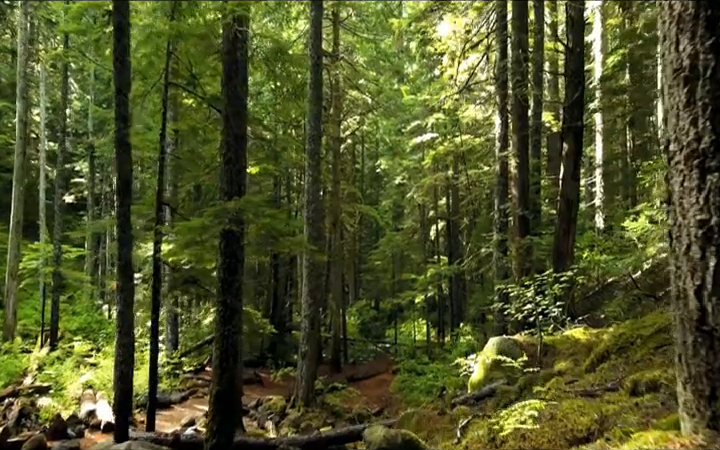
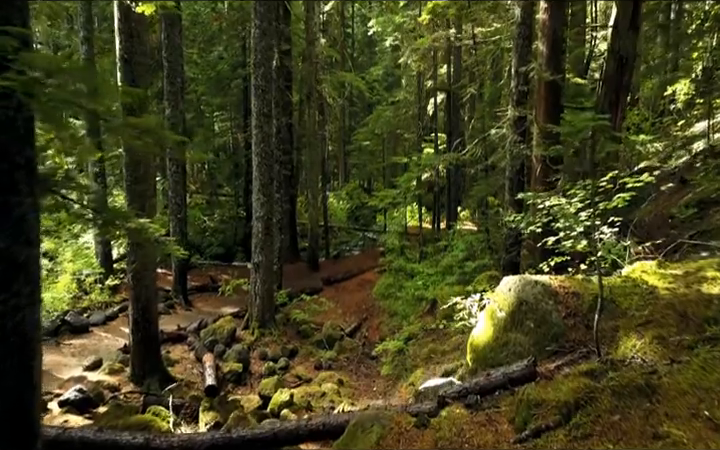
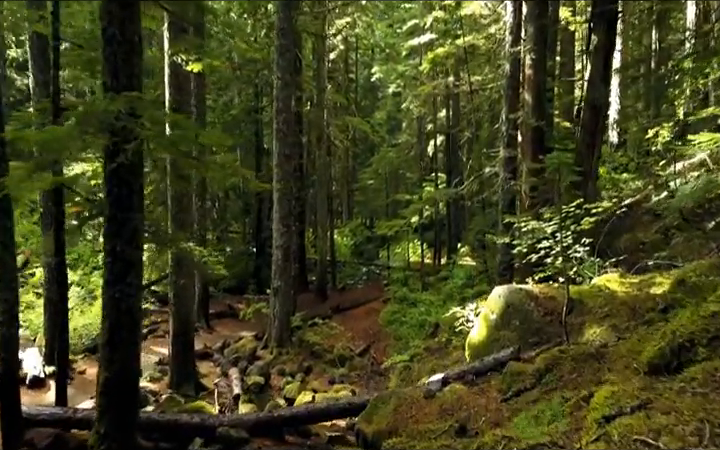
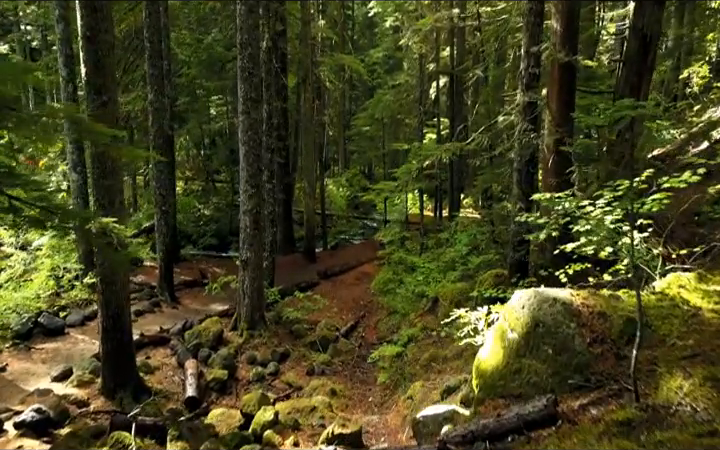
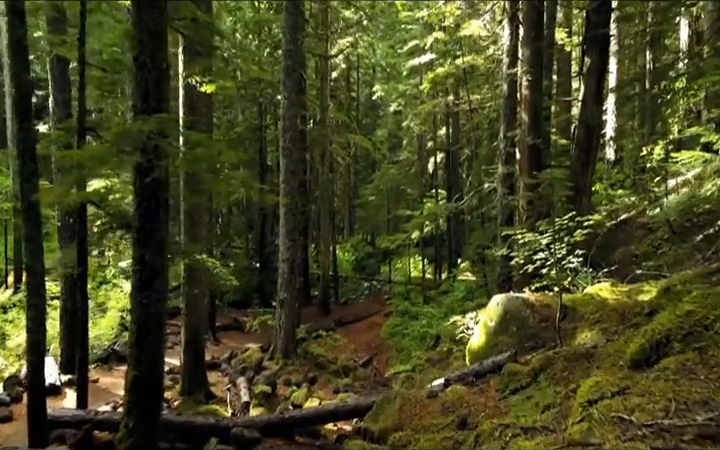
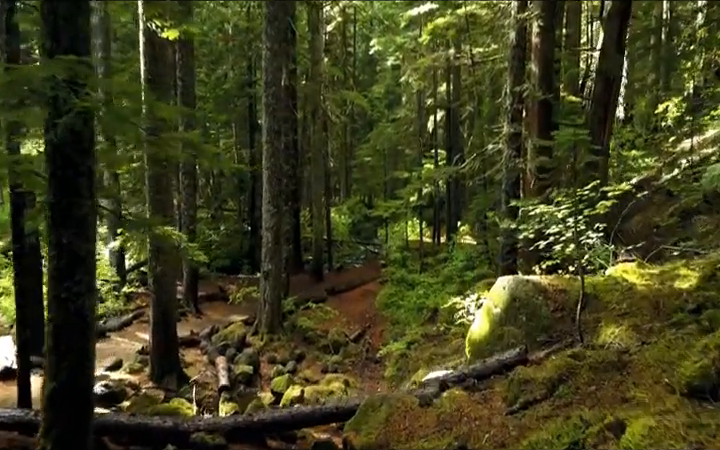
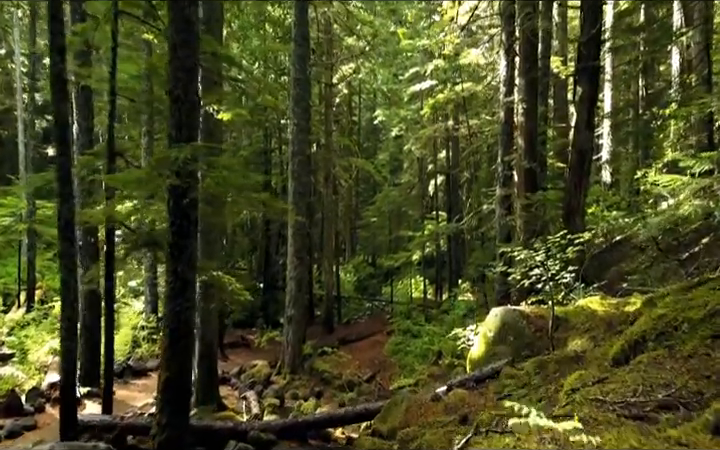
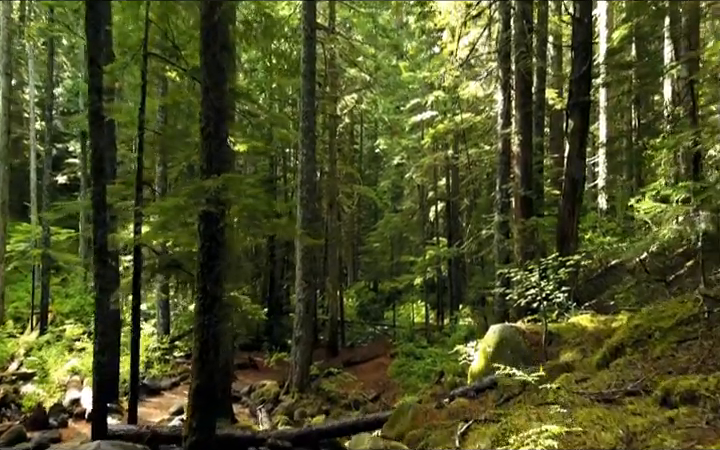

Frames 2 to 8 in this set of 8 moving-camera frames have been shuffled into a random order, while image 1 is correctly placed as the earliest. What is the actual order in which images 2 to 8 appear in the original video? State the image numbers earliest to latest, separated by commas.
8, 7, 5, 3, 6, 2, 4
